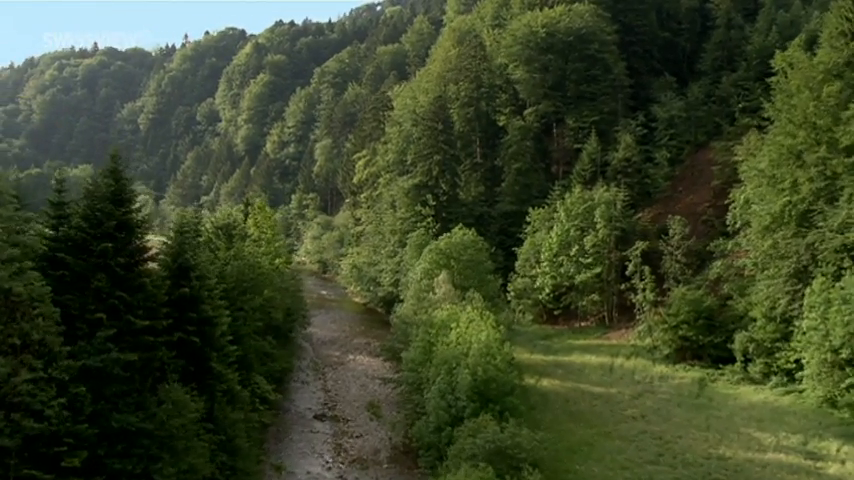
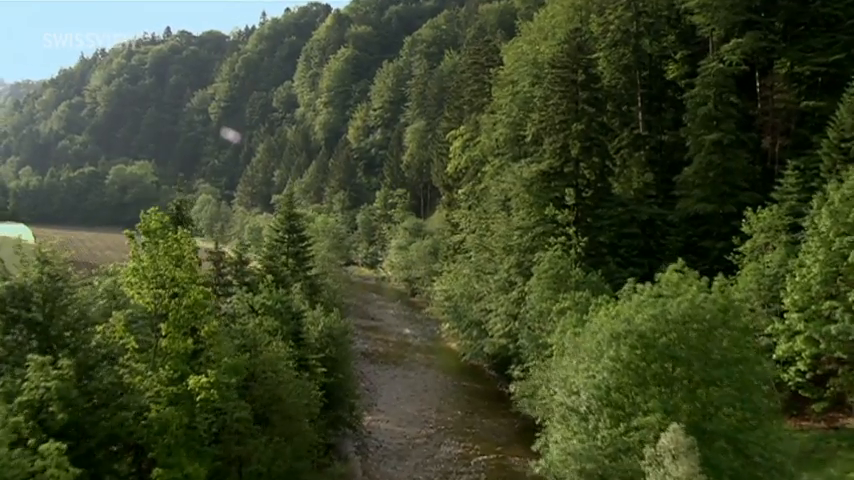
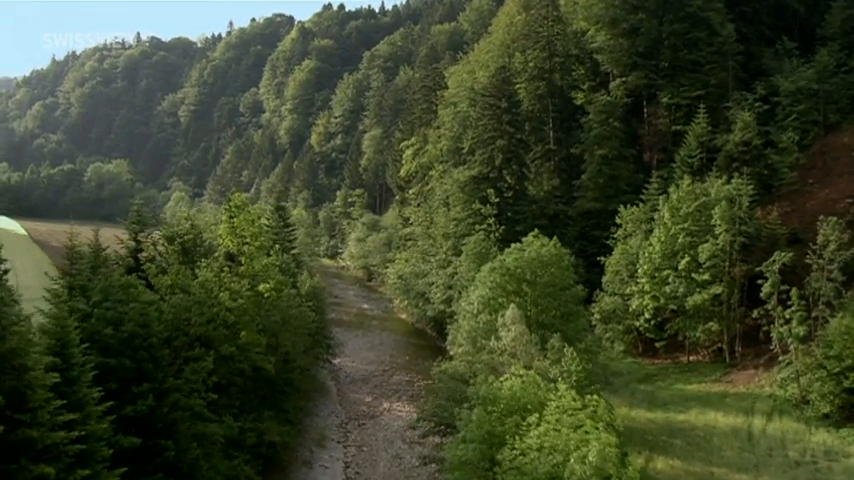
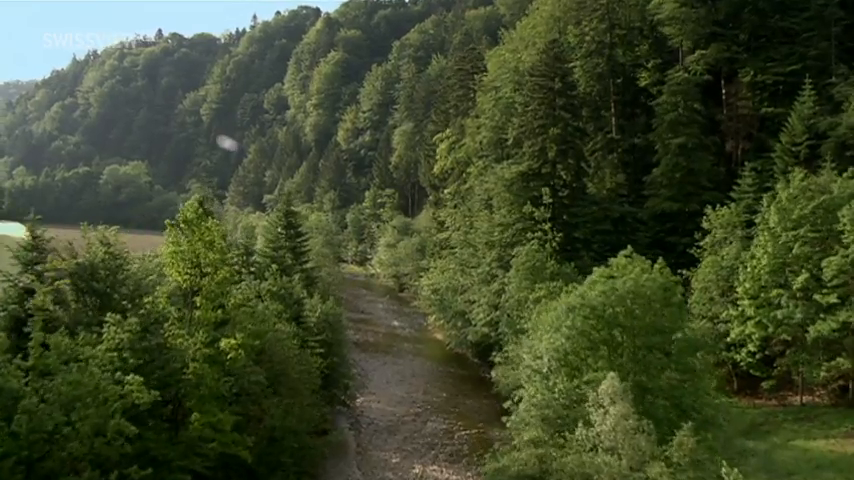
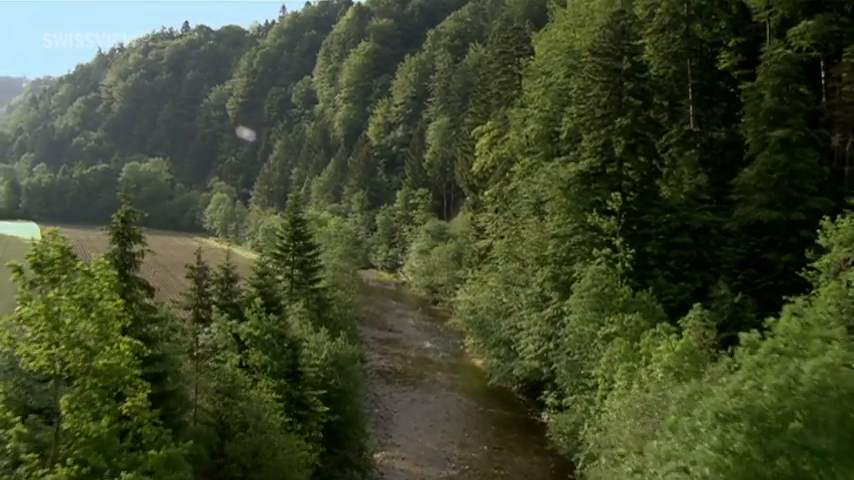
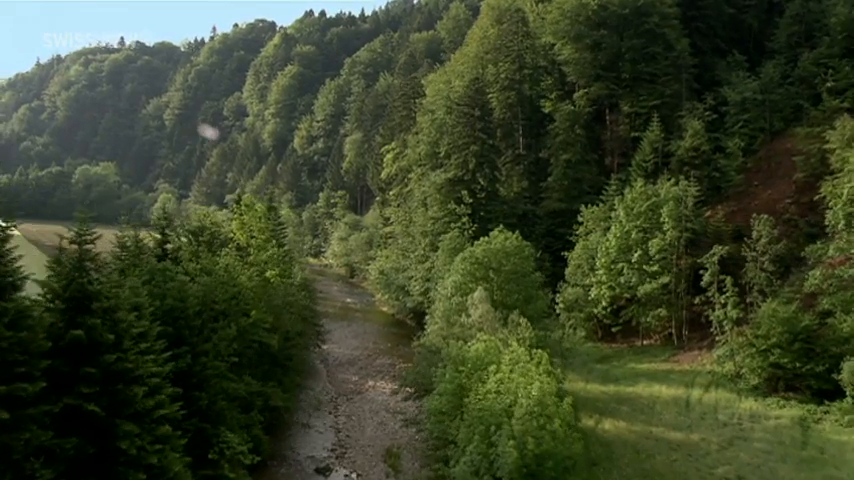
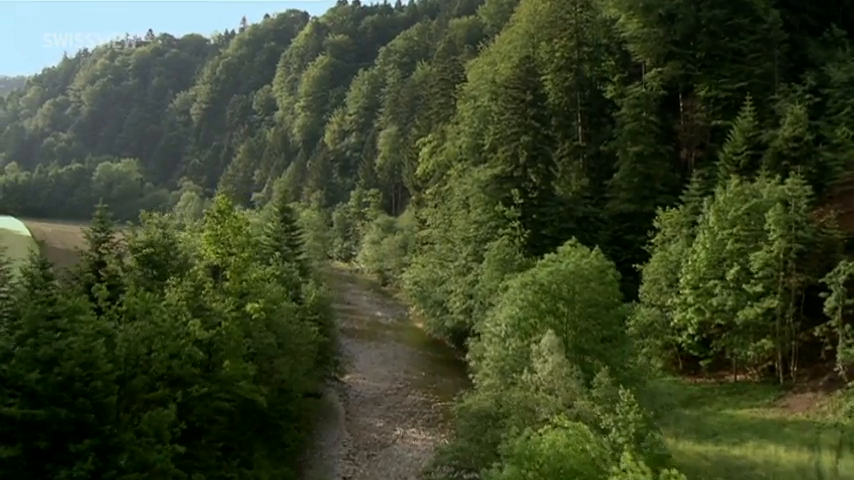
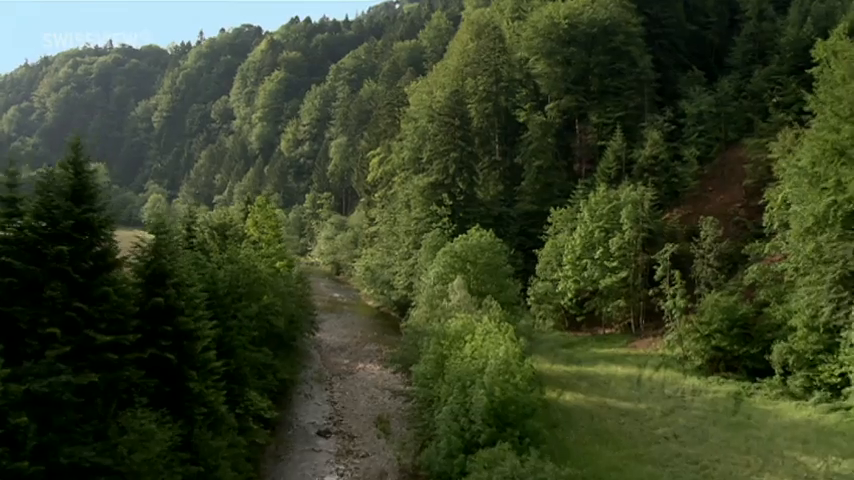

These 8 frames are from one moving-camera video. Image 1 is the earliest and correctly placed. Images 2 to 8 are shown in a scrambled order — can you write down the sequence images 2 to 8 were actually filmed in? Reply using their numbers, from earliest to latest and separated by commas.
8, 6, 3, 7, 4, 2, 5
